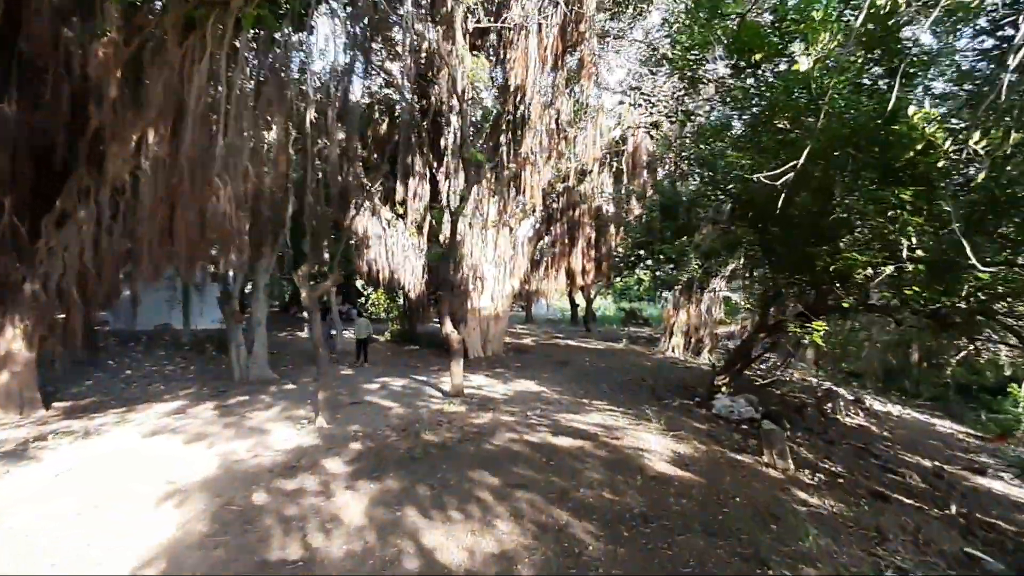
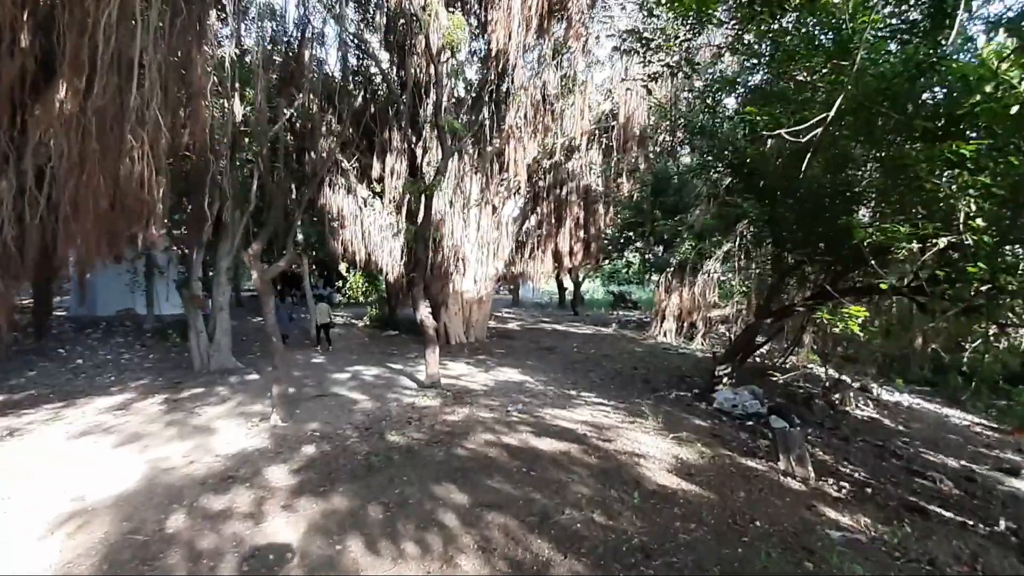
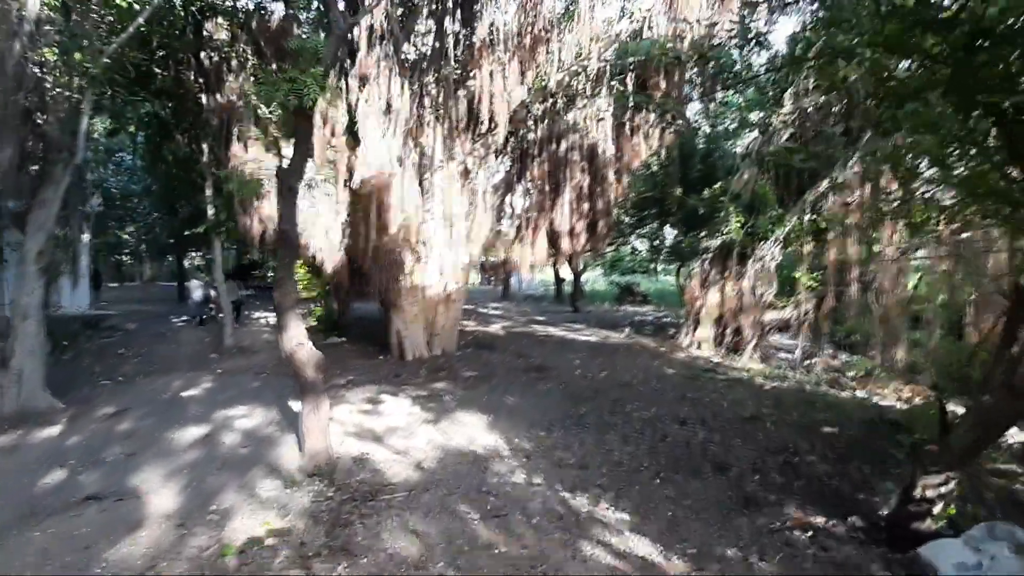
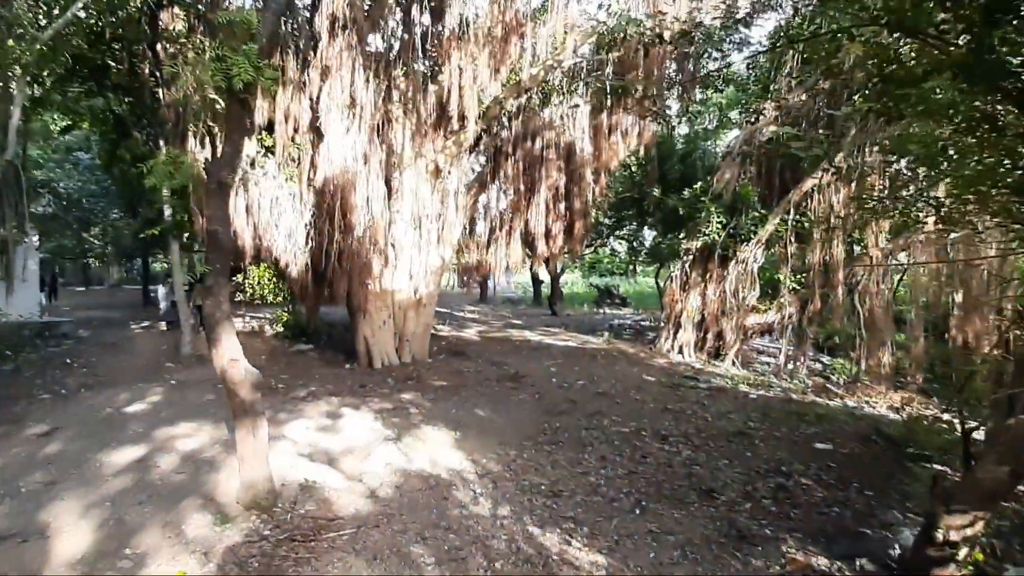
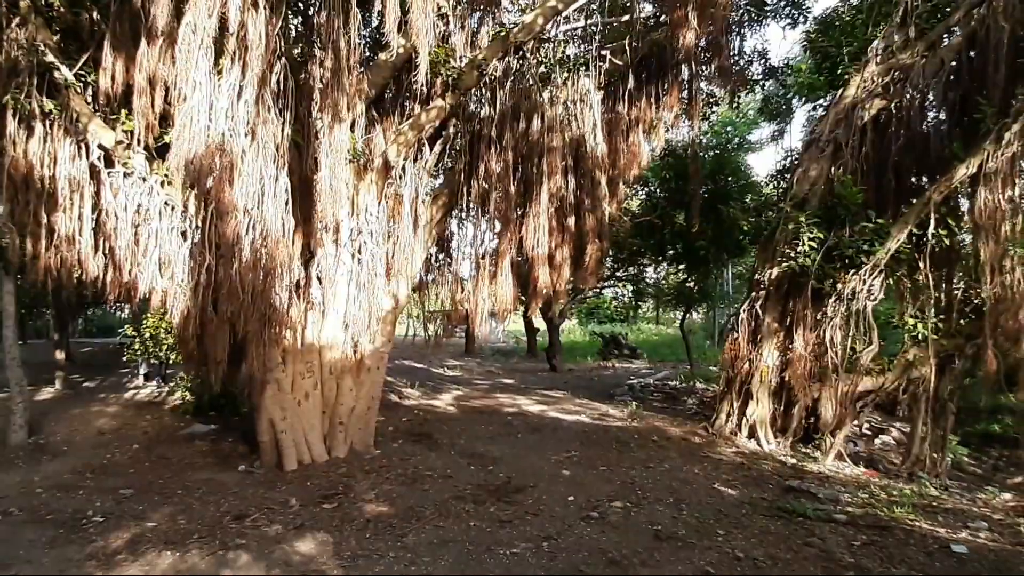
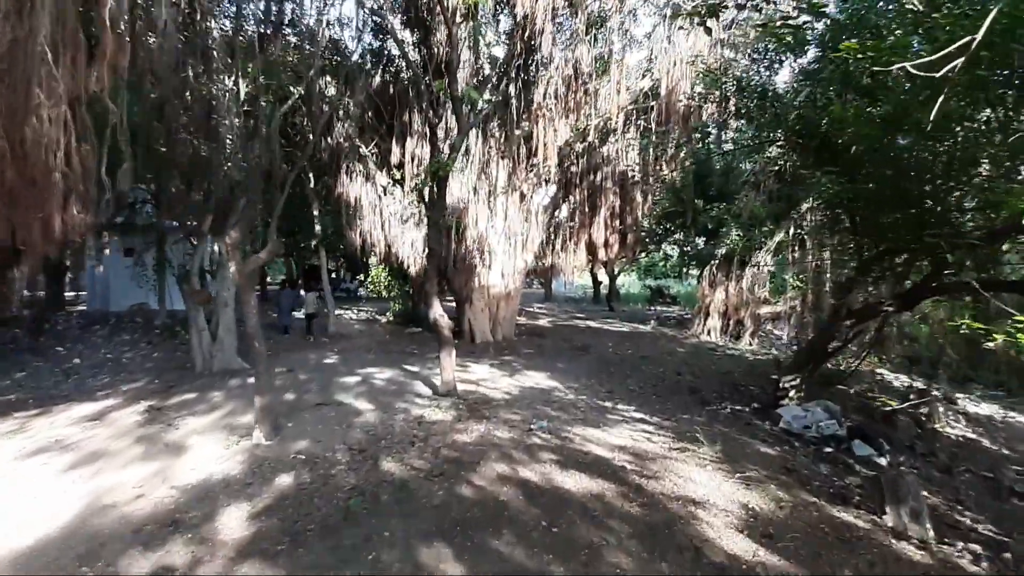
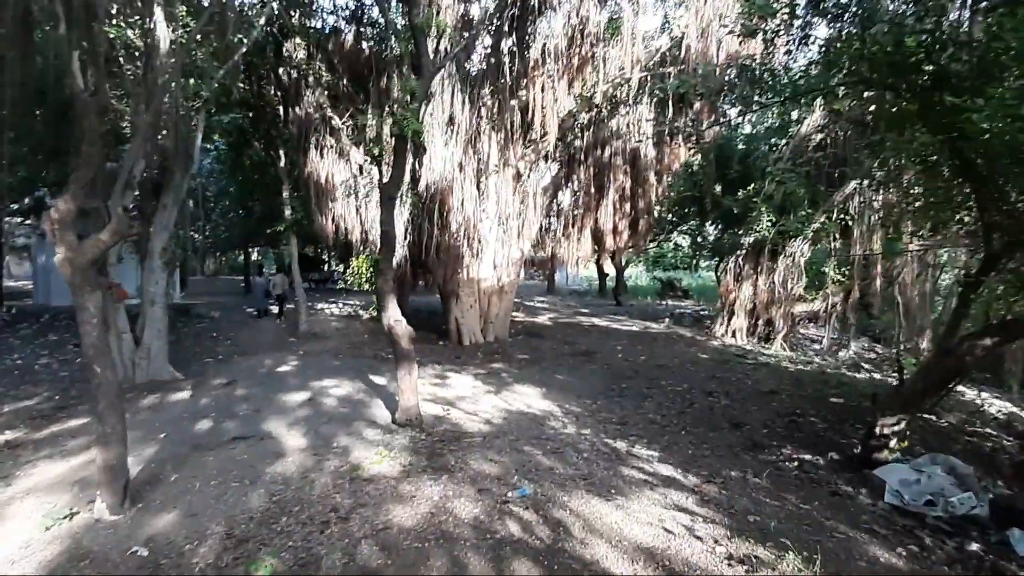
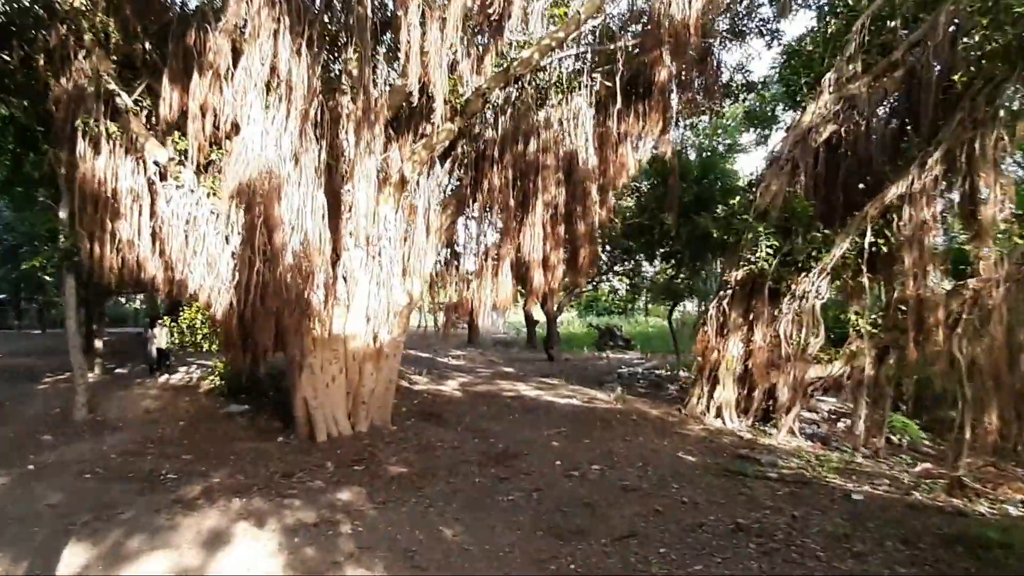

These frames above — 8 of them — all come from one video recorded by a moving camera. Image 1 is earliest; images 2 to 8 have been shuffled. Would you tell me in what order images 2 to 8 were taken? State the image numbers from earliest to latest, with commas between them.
2, 6, 7, 3, 4, 8, 5
